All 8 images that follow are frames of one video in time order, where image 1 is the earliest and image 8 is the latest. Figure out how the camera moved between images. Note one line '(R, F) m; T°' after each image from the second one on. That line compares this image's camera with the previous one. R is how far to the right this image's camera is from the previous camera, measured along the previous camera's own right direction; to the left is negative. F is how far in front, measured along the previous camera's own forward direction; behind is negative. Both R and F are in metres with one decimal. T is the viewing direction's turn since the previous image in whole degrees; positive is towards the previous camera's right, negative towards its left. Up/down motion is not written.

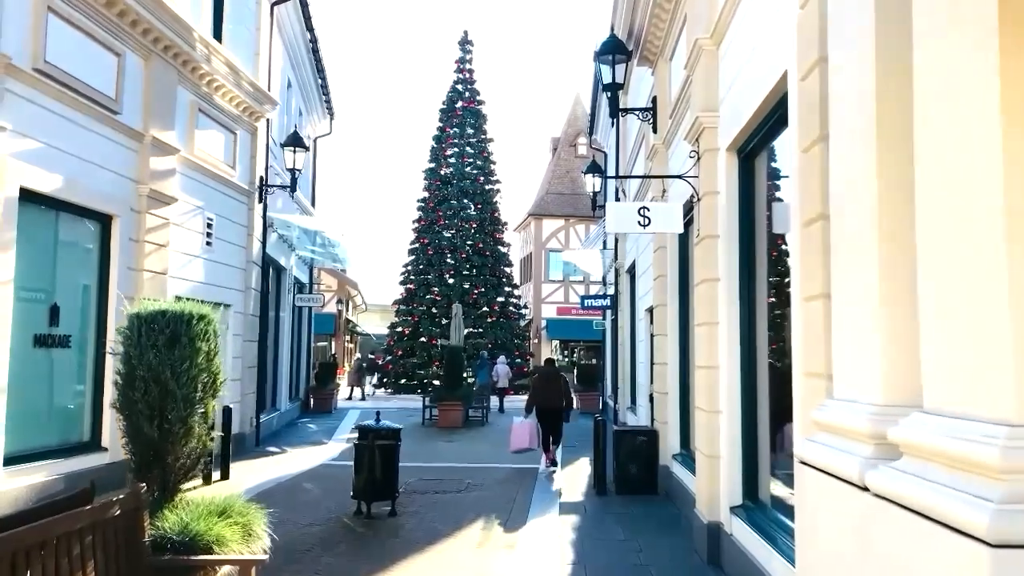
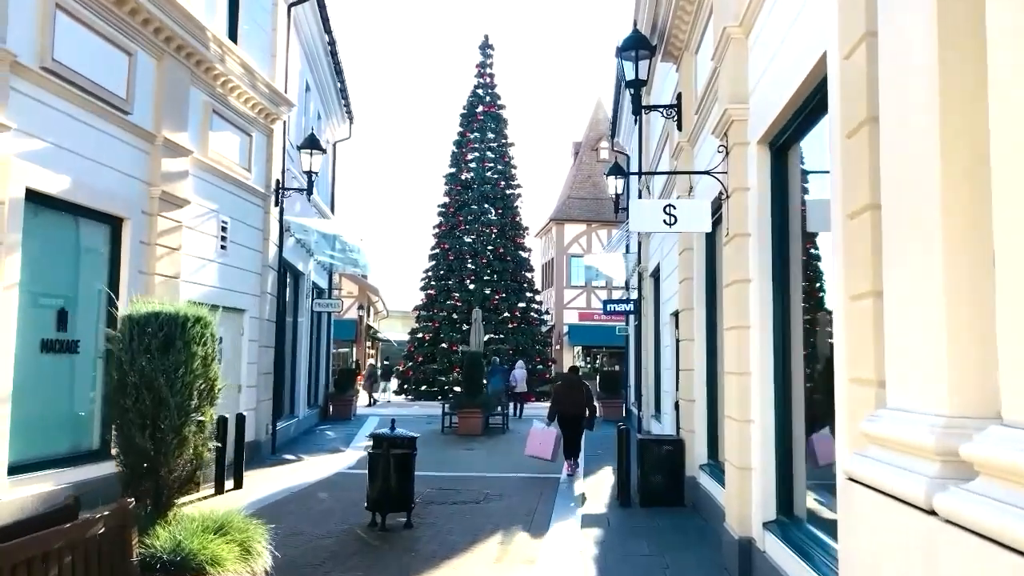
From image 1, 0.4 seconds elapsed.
(0.0, +0.3) m; -1°
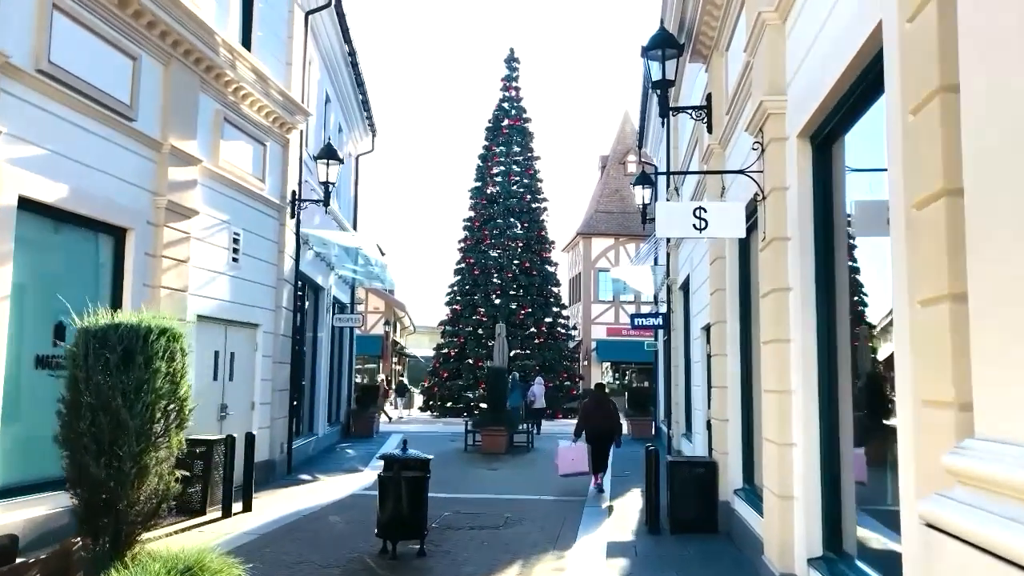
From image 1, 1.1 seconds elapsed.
(+0.1, +0.5) m; -2°
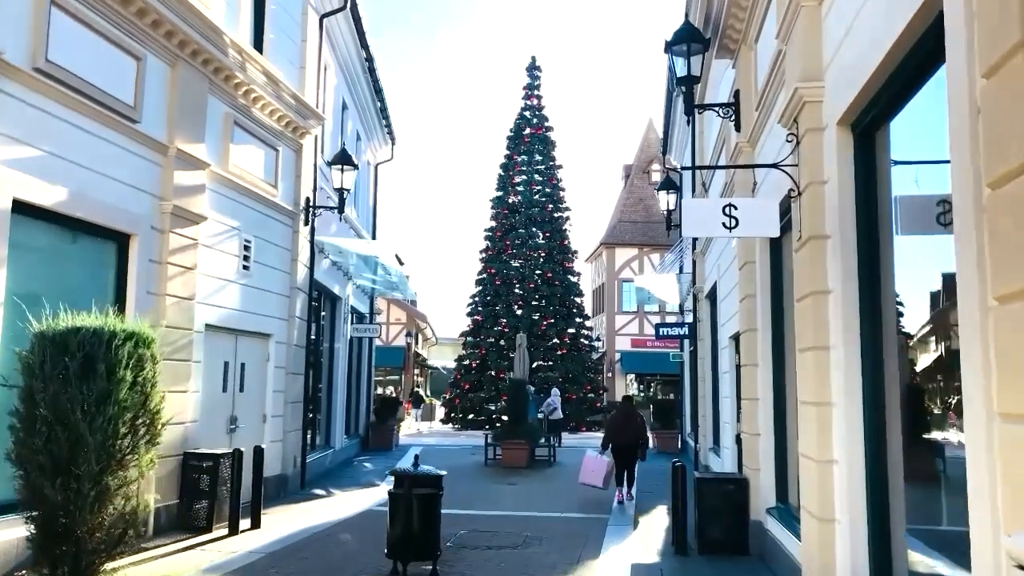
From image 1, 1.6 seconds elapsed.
(+0.1, +0.4) m; -2°
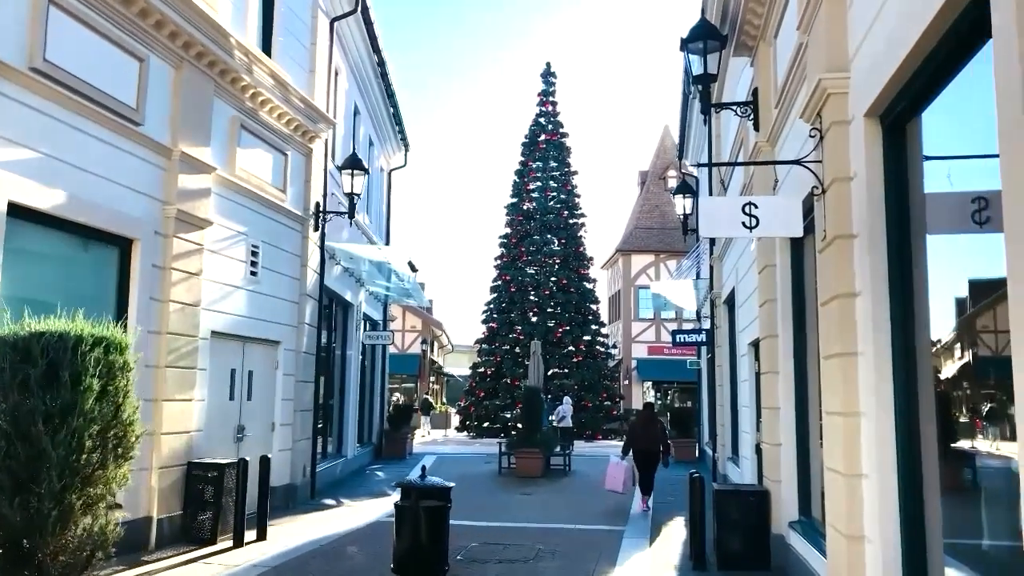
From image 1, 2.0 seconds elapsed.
(0.0, +0.2) m; -1°
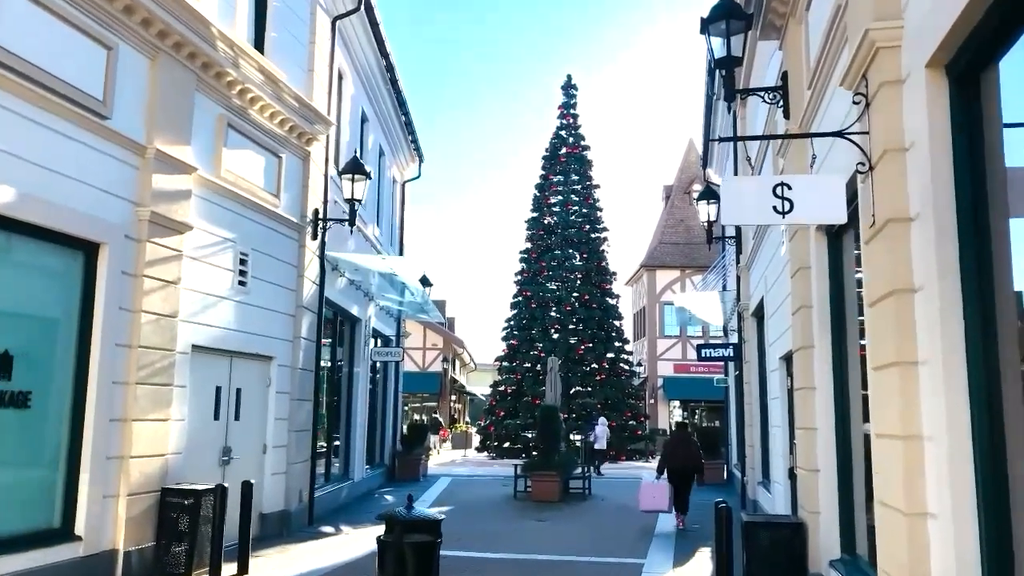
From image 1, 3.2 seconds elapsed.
(+0.2, +0.8) m; -2°
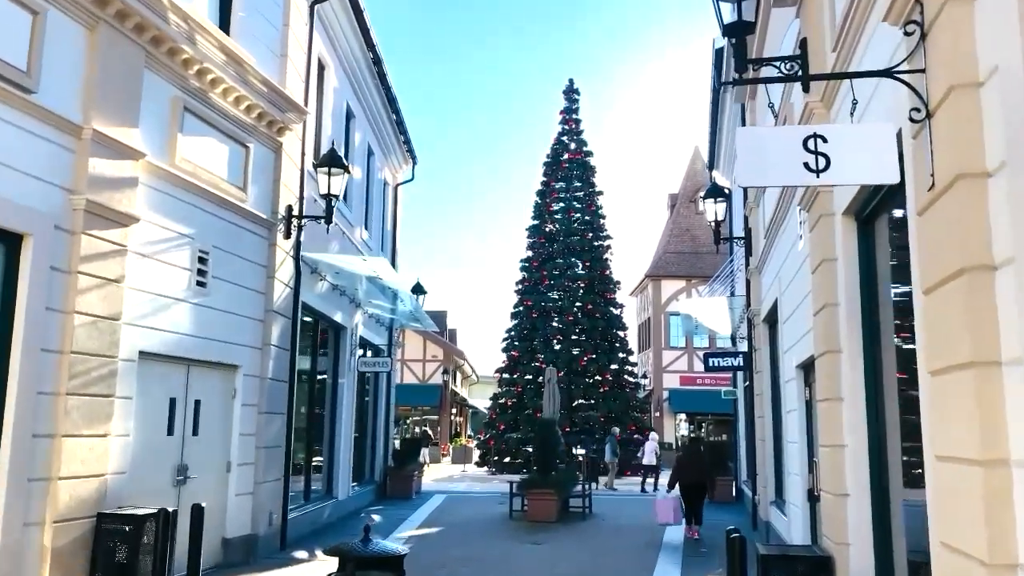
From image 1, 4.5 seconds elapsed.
(+0.2, +0.9) m; 0°
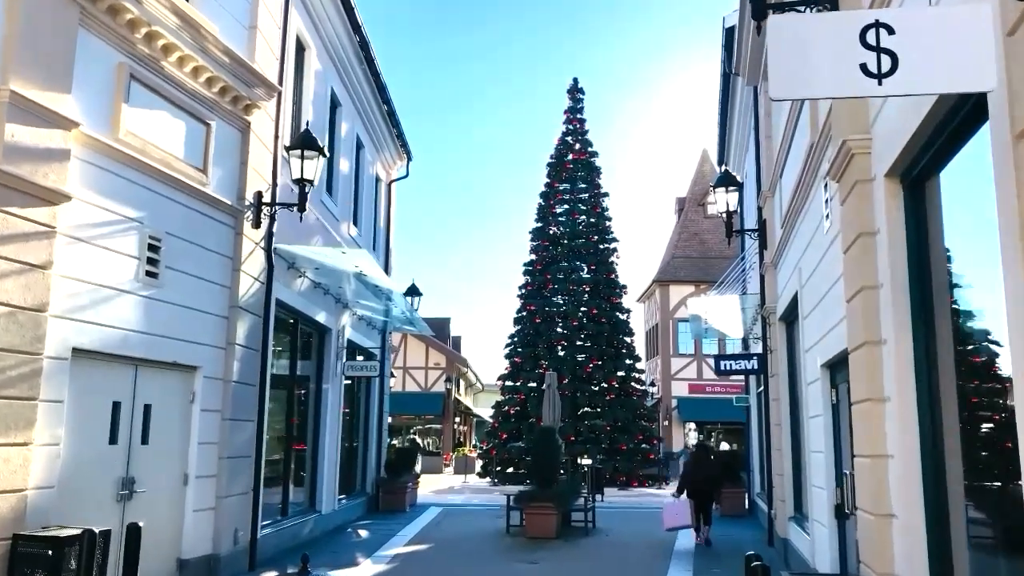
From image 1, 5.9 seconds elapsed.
(+0.2, +0.9) m; -1°
